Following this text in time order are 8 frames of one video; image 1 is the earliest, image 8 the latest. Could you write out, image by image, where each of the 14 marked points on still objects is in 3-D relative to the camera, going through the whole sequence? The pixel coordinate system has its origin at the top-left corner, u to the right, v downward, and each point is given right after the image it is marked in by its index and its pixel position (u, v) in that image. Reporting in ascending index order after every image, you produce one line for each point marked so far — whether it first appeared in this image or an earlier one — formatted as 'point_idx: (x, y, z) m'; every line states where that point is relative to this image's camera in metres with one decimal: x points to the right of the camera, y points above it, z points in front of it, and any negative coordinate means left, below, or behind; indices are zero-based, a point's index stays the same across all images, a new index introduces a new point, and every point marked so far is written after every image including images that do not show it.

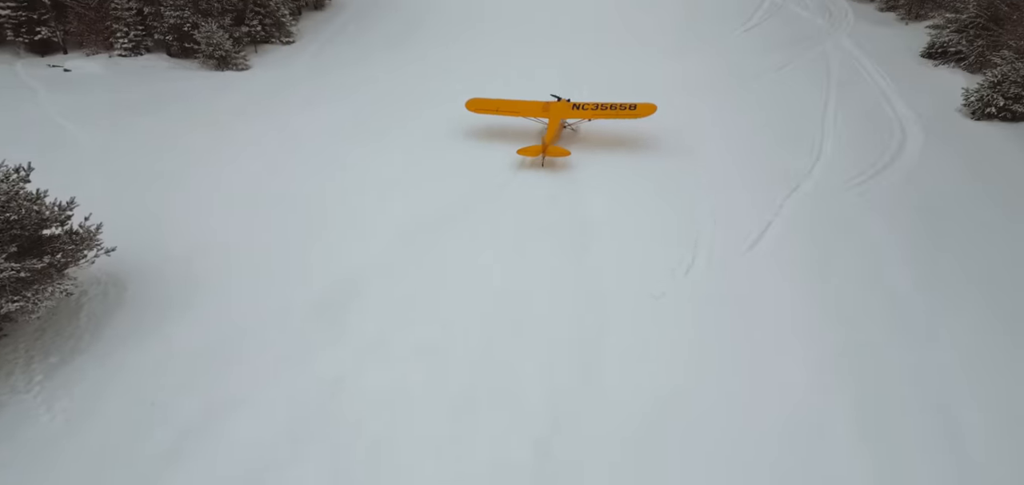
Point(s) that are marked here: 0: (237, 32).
0: (-7.0, +5.2, +14.9) m
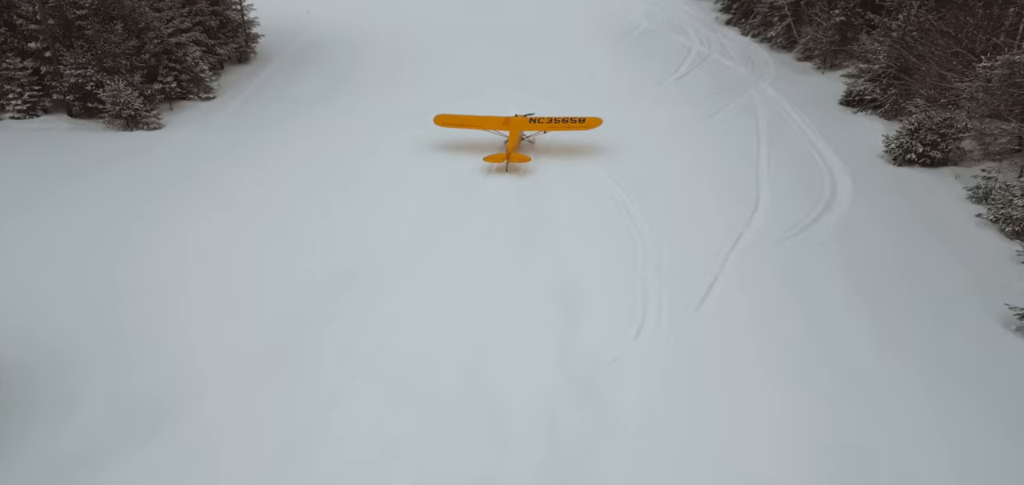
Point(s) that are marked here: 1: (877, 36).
0: (-8.6, +3.6, +14.0) m
1: (+9.6, +5.4, +15.7) m
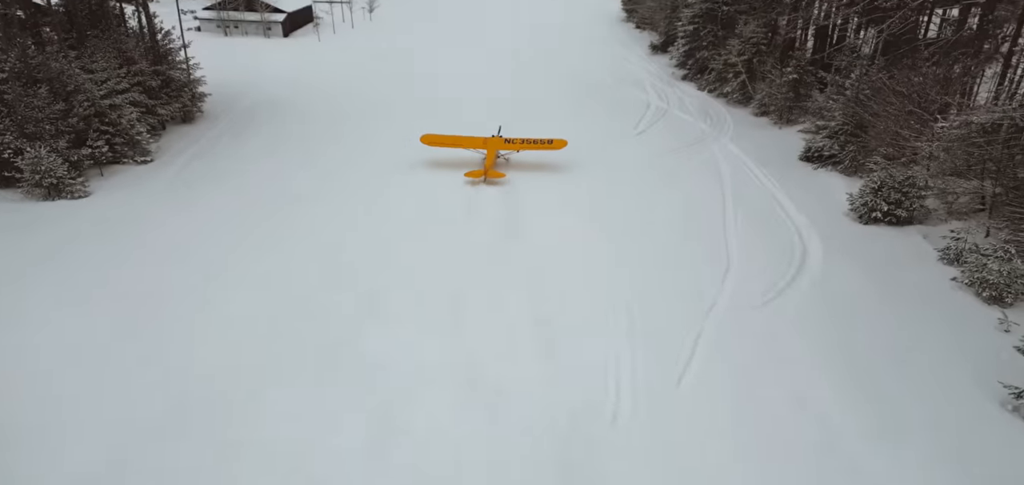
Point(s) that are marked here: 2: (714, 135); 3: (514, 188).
0: (-9.5, +1.9, +13.0) m
1: (+8.6, +3.9, +15.9) m
2: (+6.2, +3.3, +18.4) m
3: (0.0, +1.3, +14.9) m
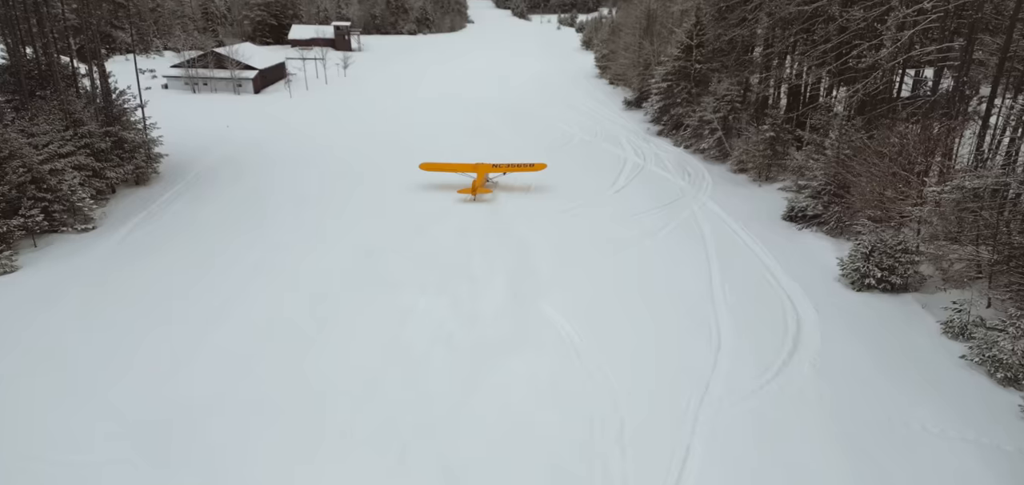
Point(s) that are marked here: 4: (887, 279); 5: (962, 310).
0: (-10.0, +0.4, +12.0) m
1: (+7.9, +2.3, +15.7) m
2: (+5.5, +1.5, +18.0) m
3: (-0.6, -0.3, +14.1) m
4: (+6.7, -0.7, +10.7) m
5: (+7.0, -1.1, +9.3) m
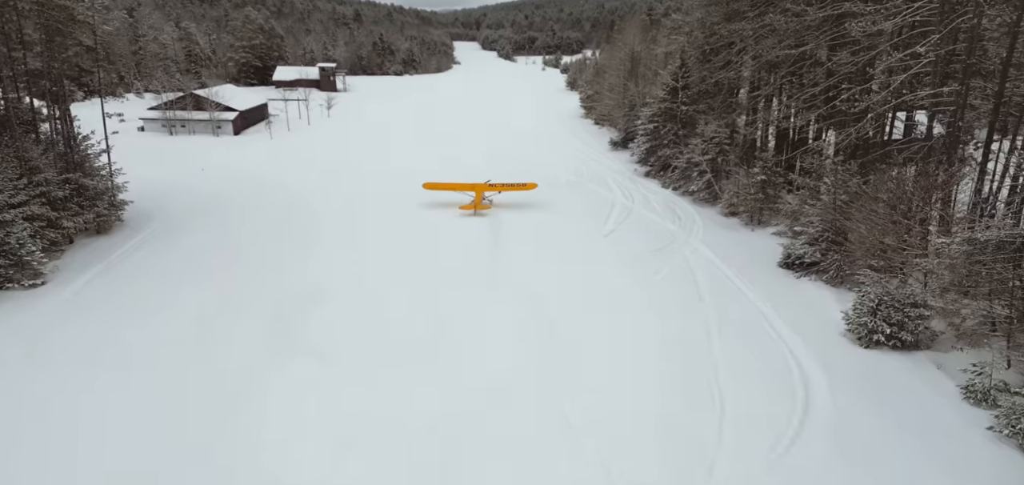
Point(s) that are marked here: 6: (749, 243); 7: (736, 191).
0: (-10.3, -0.7, +11.0) m
1: (+7.5, +1.1, +15.2) m
2: (+5.1, +0.1, +17.5) m
3: (-0.9, -1.4, +13.3) m
4: (+6.5, -1.6, +10.0) m
5: (+6.8, -1.9, +8.6) m
6: (+6.5, 0.0, +16.4) m
7: (+7.0, +1.6, +18.5) m
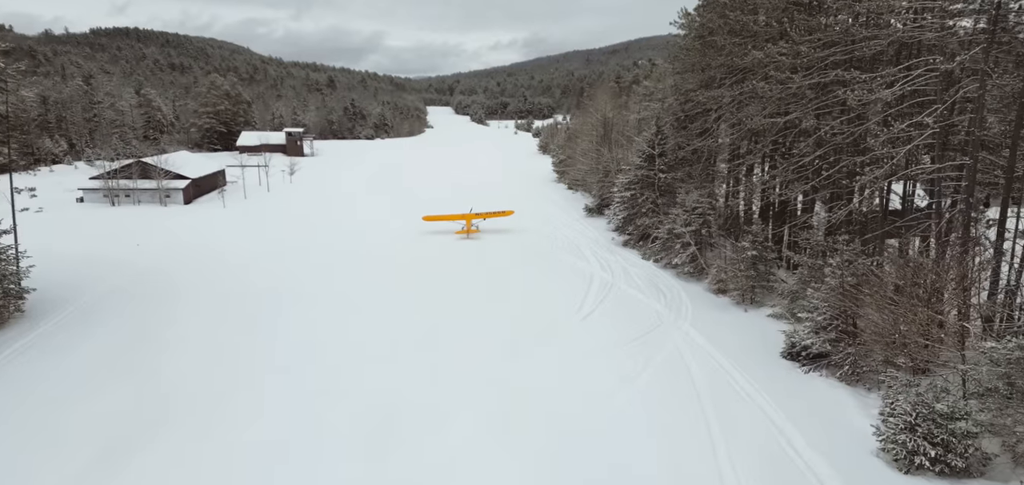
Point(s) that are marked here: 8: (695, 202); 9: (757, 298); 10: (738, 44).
0: (-10.8, -2.3, +8.6) m
1: (+6.8, -0.9, +13.8) m
2: (+4.2, -2.0, +15.8) m
3: (-1.5, -3.2, +11.3) m
4: (+6.0, -3.0, +8.3) m
5: (+6.4, -3.1, +6.9) m
6: (+5.8, -2.1, +14.8) m
7: (+6.1, -0.7, +17.1) m
8: (+6.0, +1.3, +19.5) m
9: (+6.6, -1.5, +16.3) m
10: (+6.9, +6.1, +18.2) m
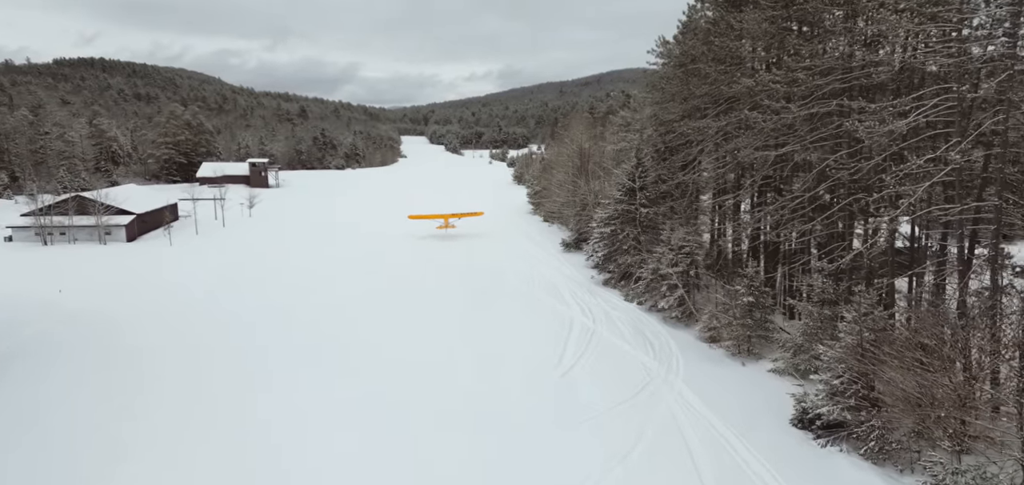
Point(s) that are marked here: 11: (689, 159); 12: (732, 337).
0: (-11.2, -3.2, +6.3) m
1: (+6.1, -1.8, +12.2) m
2: (+3.6, -3.1, +14.1) m
3: (-2.0, -4.1, +9.3) m
4: (+5.6, -3.7, +6.6) m
5: (+6.0, -3.8, +5.2) m
6: (+5.1, -3.1, +13.1) m
7: (+5.3, -1.9, +15.5) m
8: (+5.1, +0.1, +18.0) m
9: (+5.9, -2.6, +14.7) m
10: (+6.0, +4.9, +16.9) m
11: (+5.7, +2.7, +19.1) m
12: (+5.5, -2.3, +14.8) m
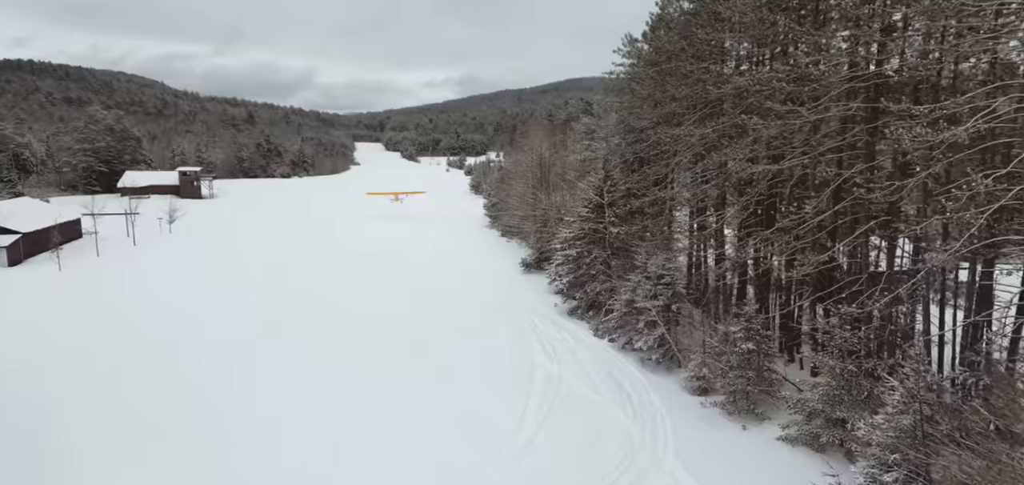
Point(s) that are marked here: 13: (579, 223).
0: (-11.7, -3.9, +2.5) m
1: (+5.2, -2.5, +9.6) m
2: (+2.5, -3.8, +11.3) m
3: (-2.7, -4.8, +6.1) m
4: (+5.1, -4.3, +4.0) m
5: (+5.6, -4.3, +2.6) m
6: (+4.1, -3.8, +10.5) m
7: (+4.2, -2.5, +12.9) m
8: (+3.8, -0.7, +15.3) m
9: (+4.8, -3.3, +12.1) m
10: (+4.7, +4.2, +14.4) m
11: (+4.3, +1.9, +16.5) m
12: (+4.4, -3.0, +12.1) m
13: (+2.2, +0.6, +19.3) m
